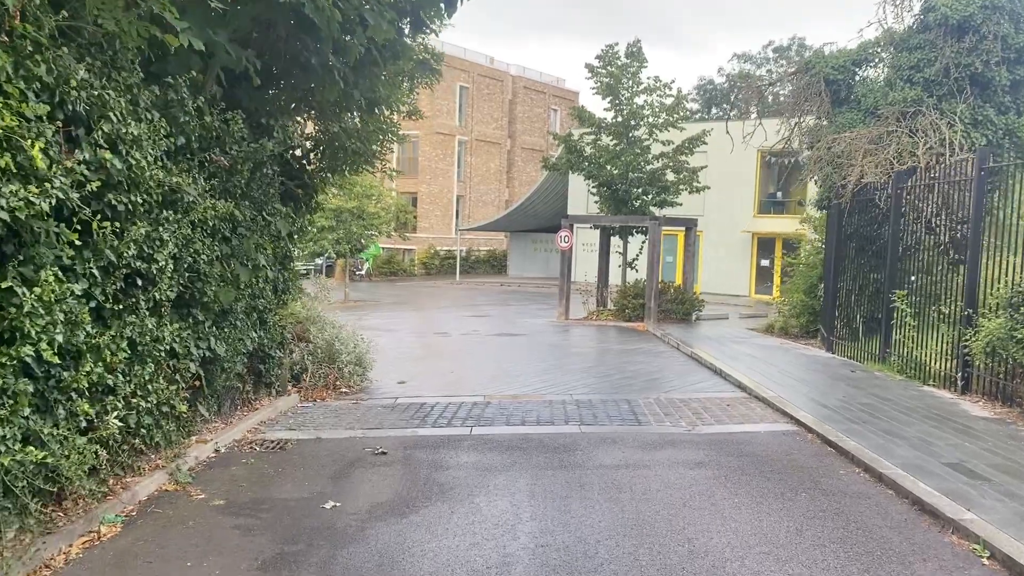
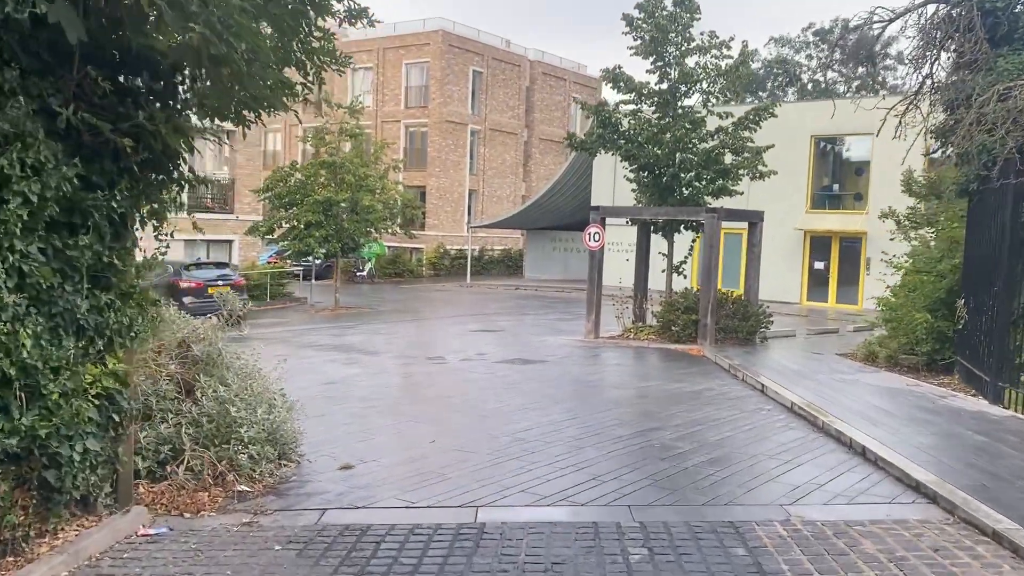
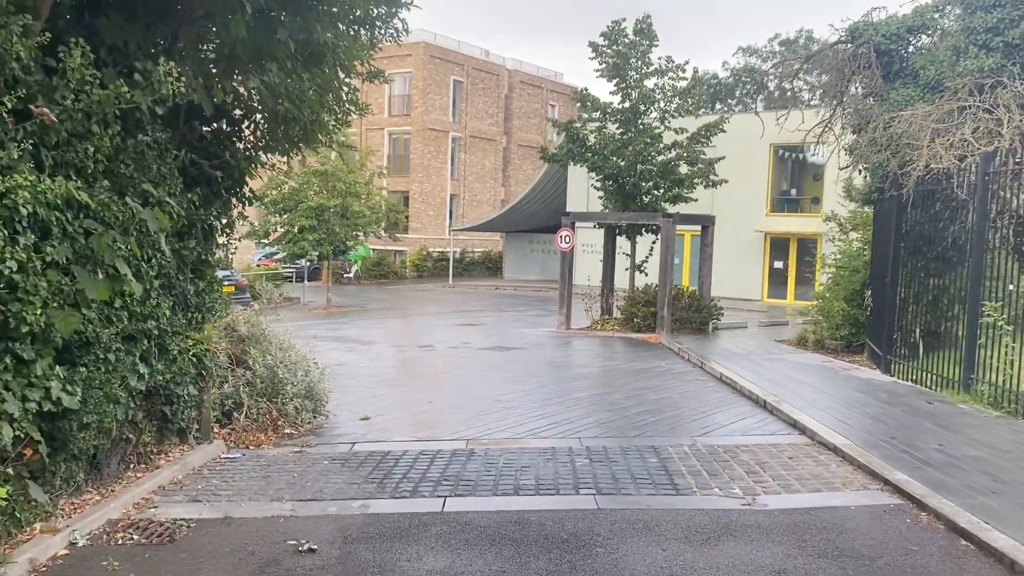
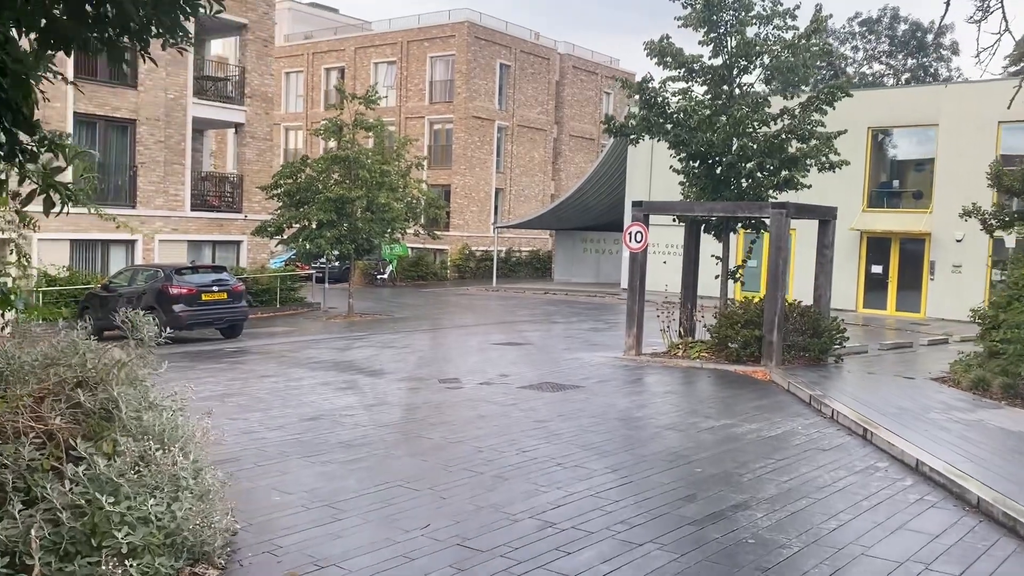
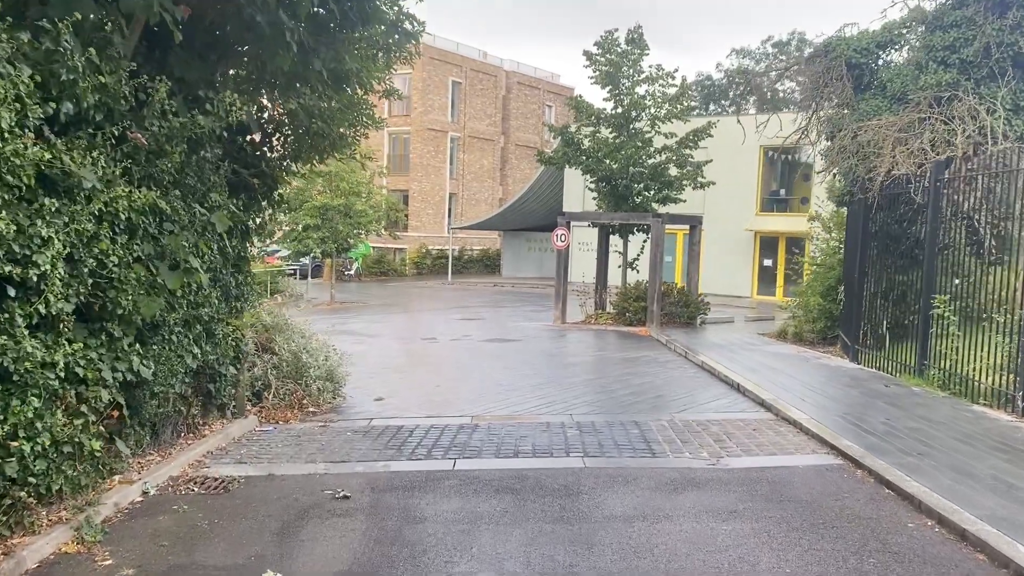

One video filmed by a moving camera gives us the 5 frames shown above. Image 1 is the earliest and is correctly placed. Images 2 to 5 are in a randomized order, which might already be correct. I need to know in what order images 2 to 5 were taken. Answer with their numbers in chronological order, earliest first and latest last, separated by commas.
5, 3, 2, 4
